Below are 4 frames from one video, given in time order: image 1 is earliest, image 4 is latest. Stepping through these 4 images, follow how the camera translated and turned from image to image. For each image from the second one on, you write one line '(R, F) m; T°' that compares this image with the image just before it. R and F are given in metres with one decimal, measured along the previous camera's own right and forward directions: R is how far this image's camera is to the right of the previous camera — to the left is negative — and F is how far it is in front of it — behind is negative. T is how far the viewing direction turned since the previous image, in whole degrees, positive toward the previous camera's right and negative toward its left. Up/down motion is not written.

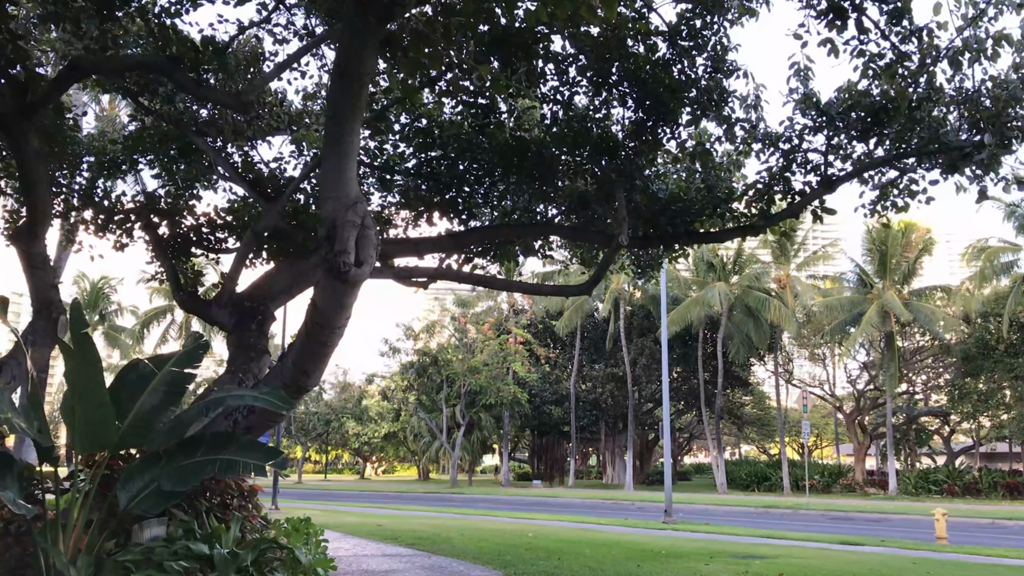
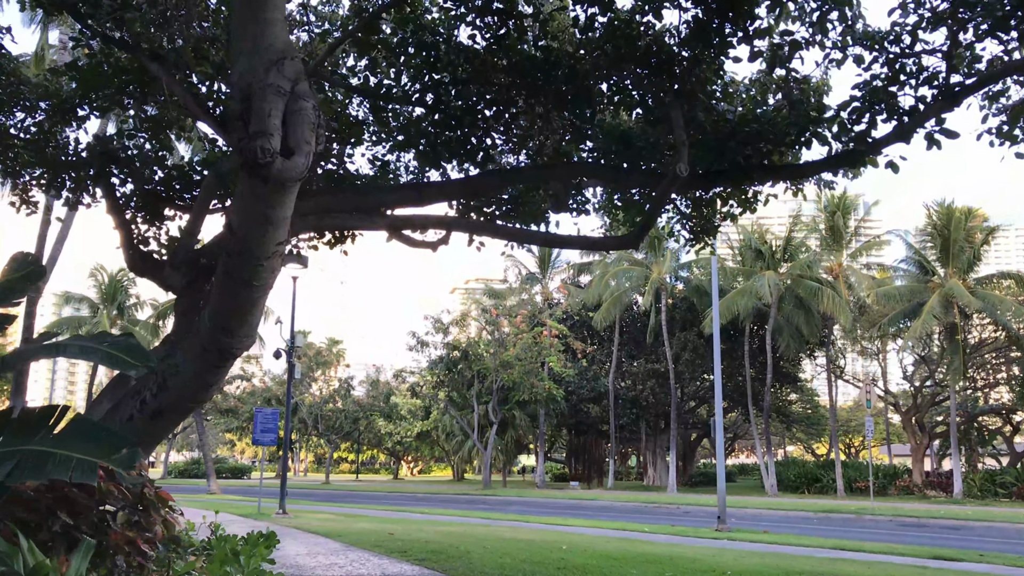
(+0.1, +1.8) m; -2°
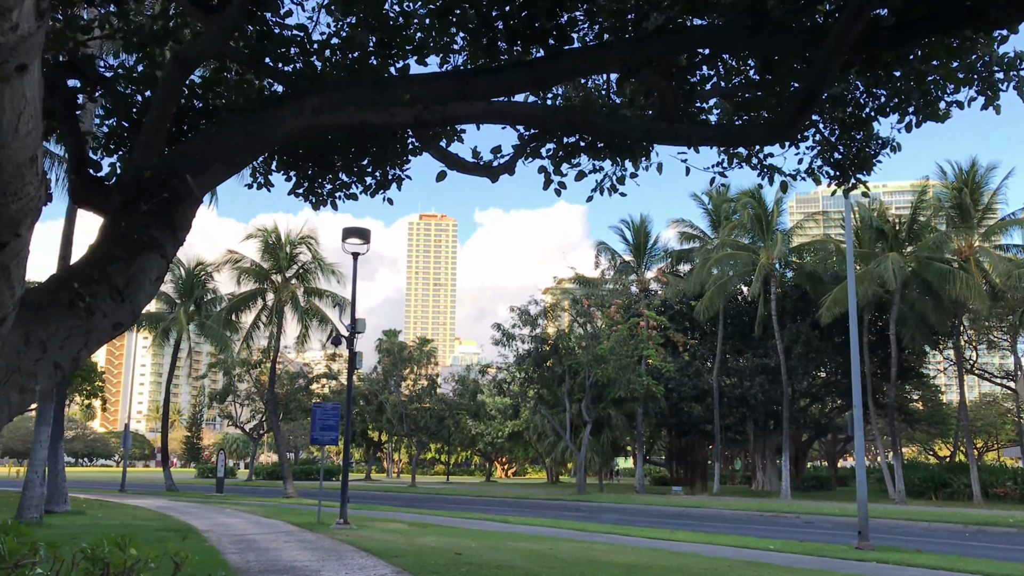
(0.0, +2.2) m; -6°
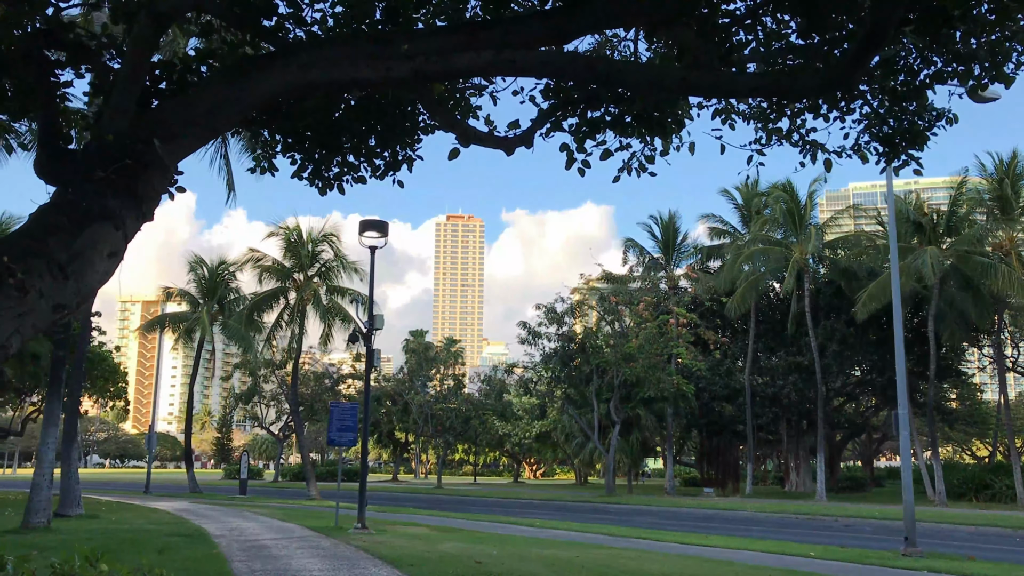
(+0.1, +0.6) m; -2°
